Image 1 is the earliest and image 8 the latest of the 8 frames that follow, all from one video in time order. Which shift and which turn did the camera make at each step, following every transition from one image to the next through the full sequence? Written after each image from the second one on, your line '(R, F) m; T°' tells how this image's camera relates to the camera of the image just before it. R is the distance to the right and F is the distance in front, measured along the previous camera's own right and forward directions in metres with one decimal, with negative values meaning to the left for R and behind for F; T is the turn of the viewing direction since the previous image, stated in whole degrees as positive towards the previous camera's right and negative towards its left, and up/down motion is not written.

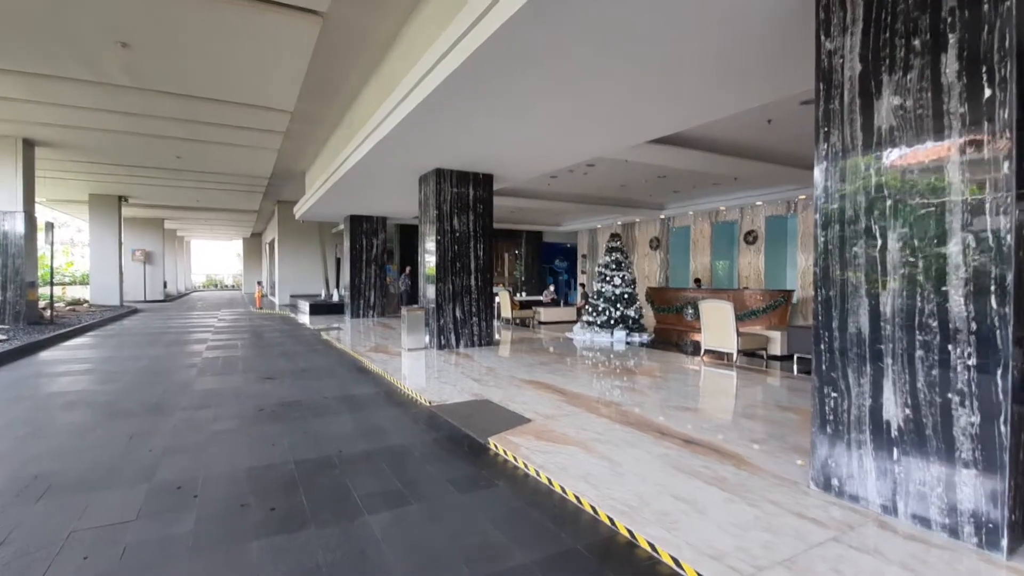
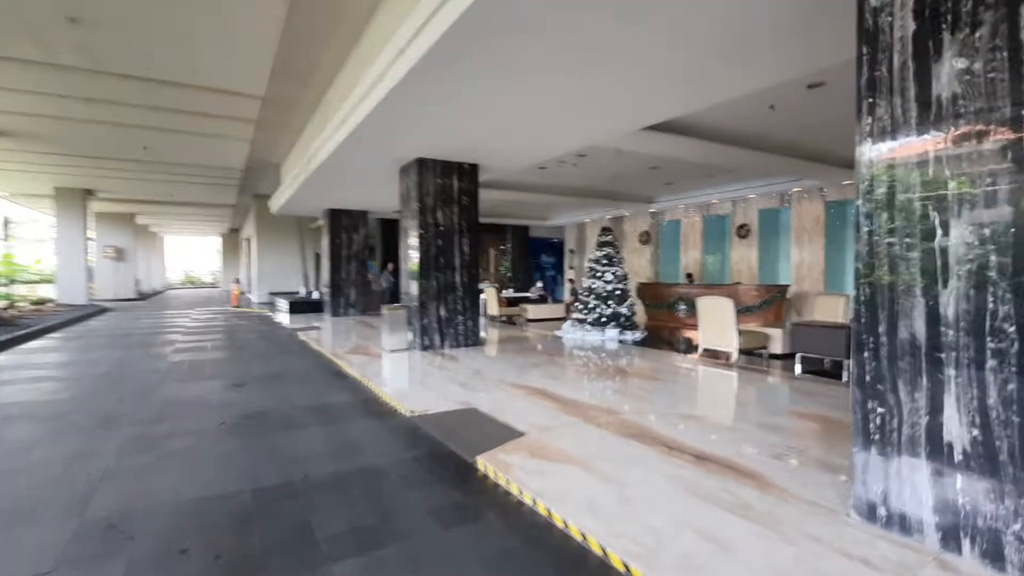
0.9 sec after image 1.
(0.0, +0.4) m; +2°
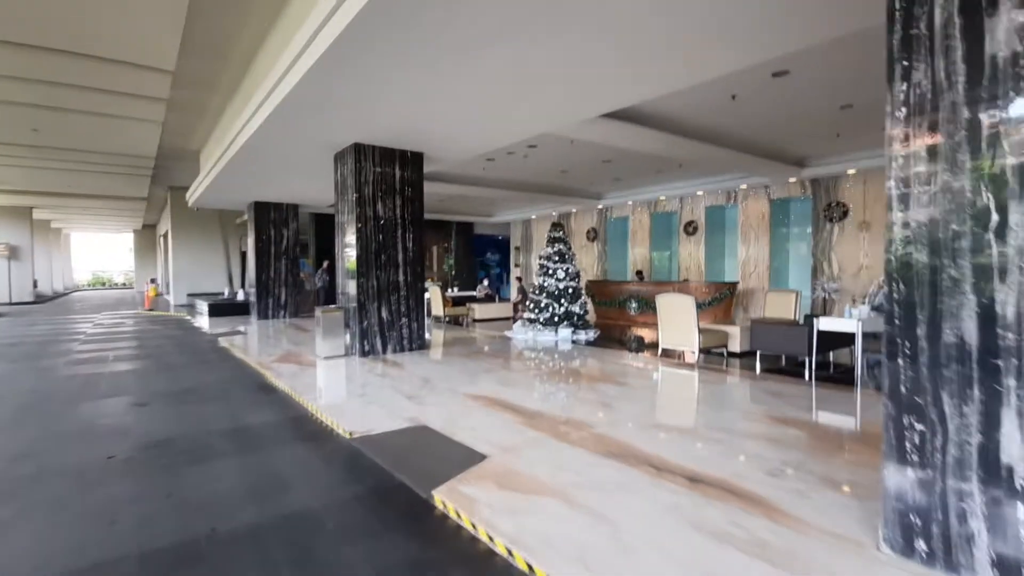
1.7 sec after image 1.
(-0.1, +0.5) m; +6°
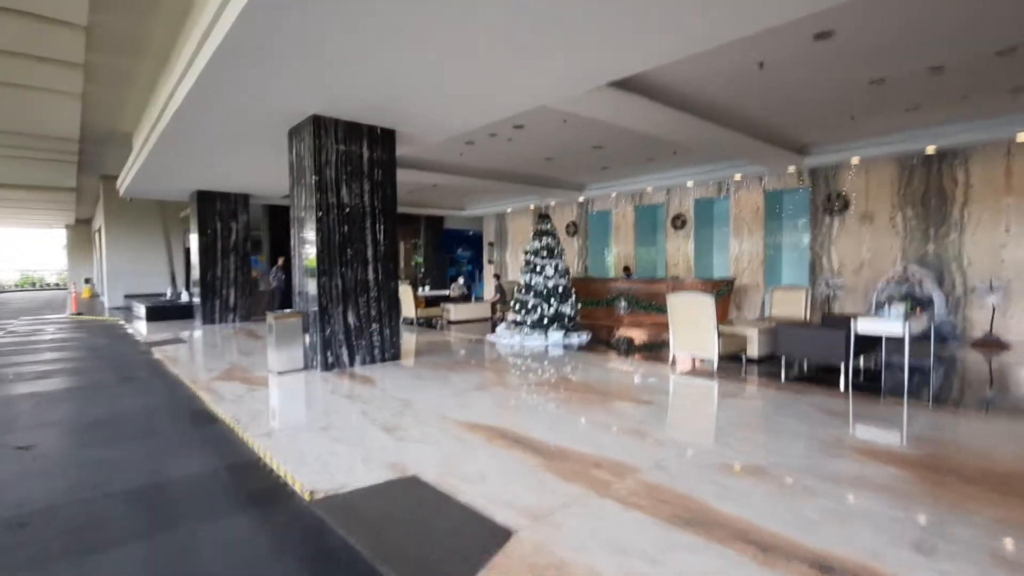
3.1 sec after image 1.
(-0.3, +1.0) m; +4°
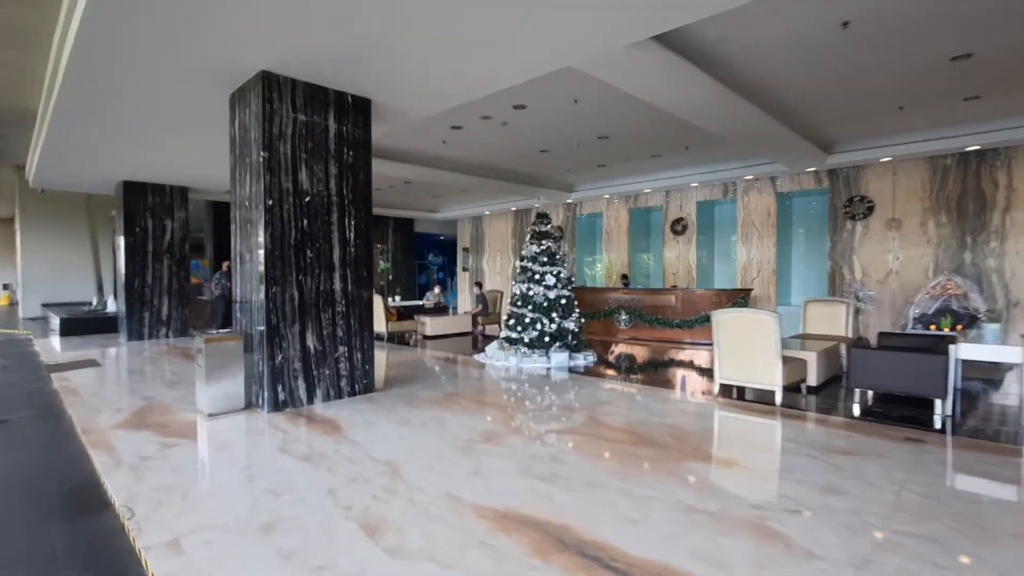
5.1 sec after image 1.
(-0.4, +1.3) m; +4°
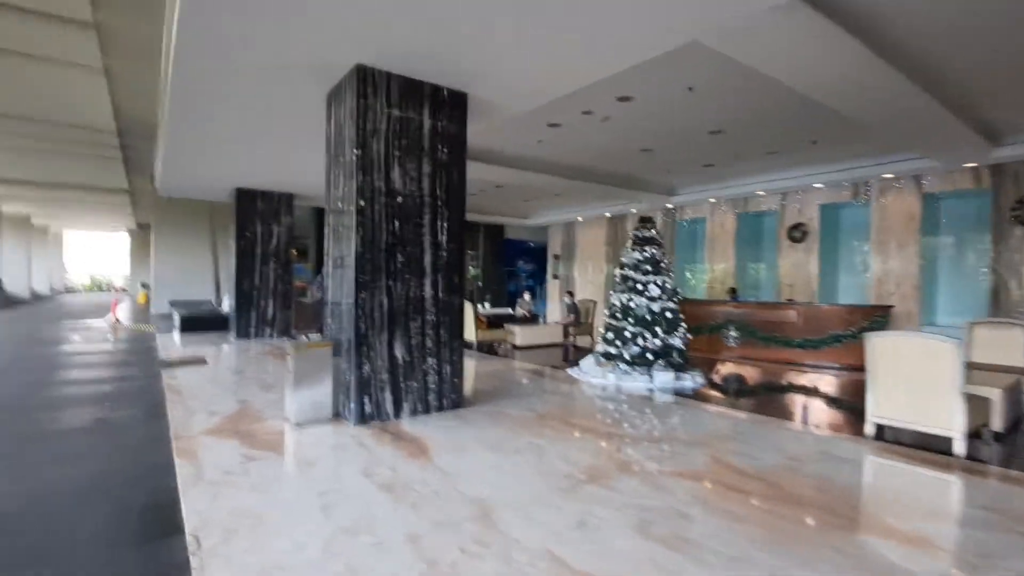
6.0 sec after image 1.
(-0.1, +0.5) m; -9°
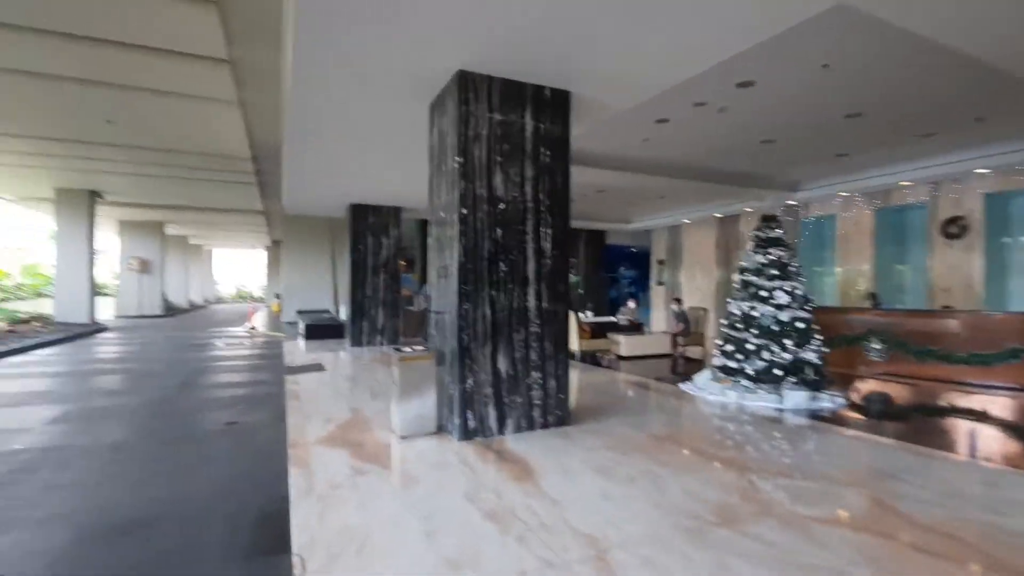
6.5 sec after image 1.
(-0.1, +0.2) m; -11°
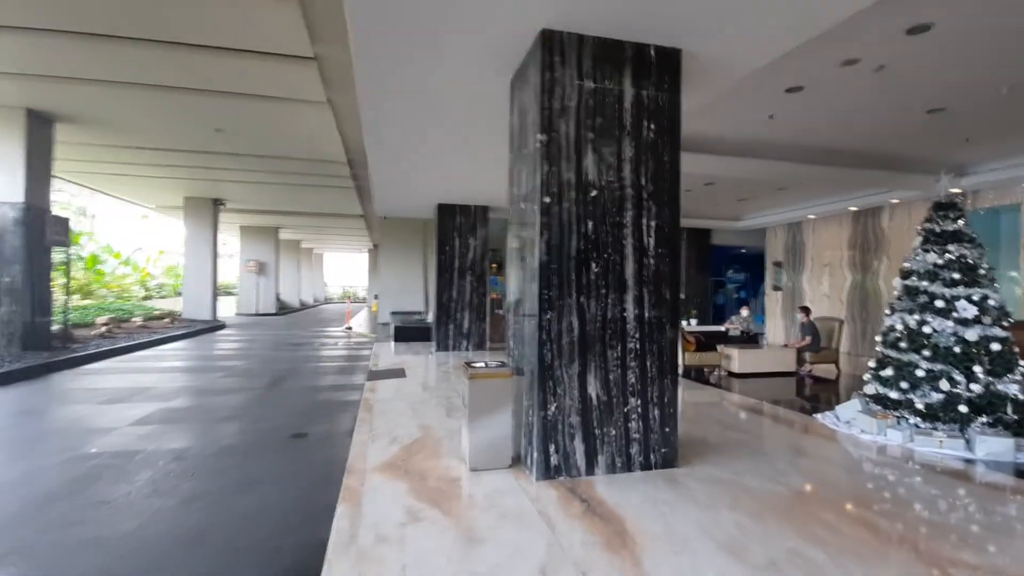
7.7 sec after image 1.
(0.0, +0.7) m; -10°
